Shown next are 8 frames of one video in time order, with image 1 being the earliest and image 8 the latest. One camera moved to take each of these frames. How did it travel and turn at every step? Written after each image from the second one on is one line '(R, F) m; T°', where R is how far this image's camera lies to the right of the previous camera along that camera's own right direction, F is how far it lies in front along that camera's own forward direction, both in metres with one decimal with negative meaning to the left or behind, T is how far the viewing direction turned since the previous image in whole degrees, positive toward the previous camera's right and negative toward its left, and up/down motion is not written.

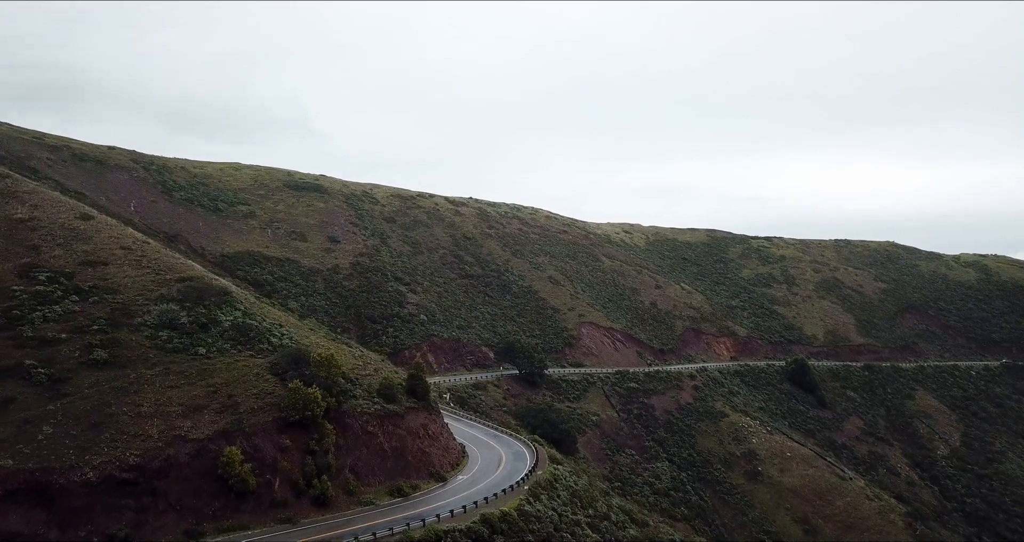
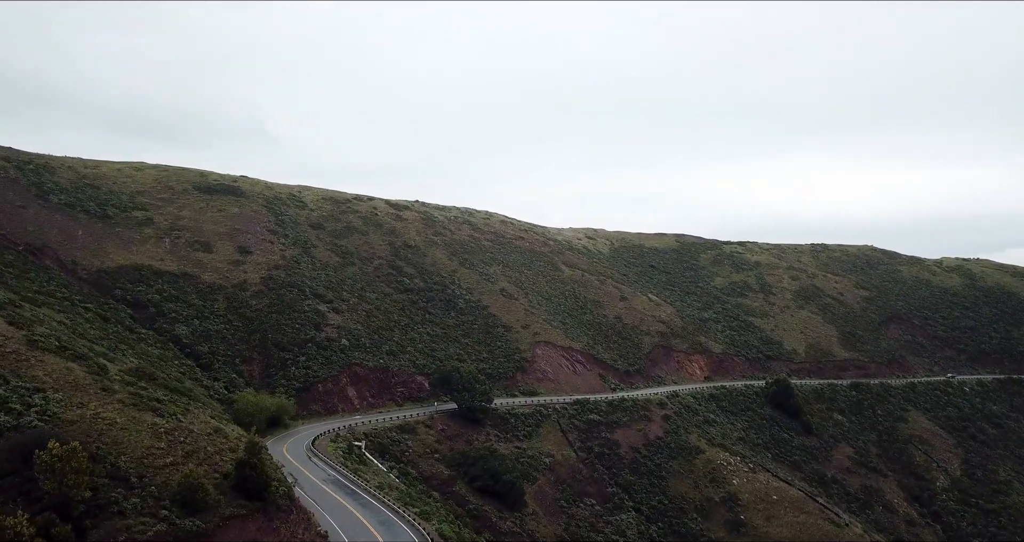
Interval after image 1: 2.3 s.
(+1.6, +6.5) m; +2°
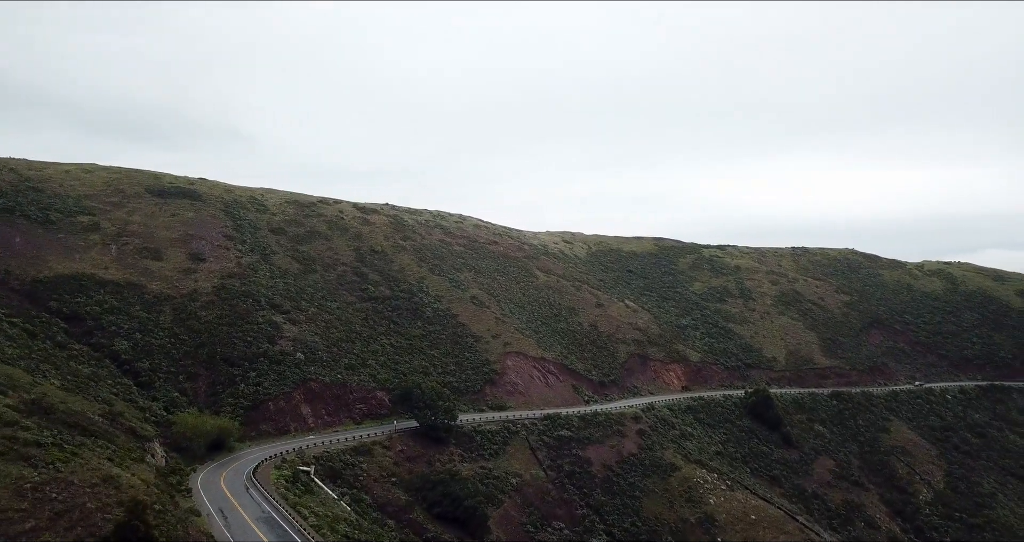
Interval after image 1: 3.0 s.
(+0.8, +1.9) m; +1°
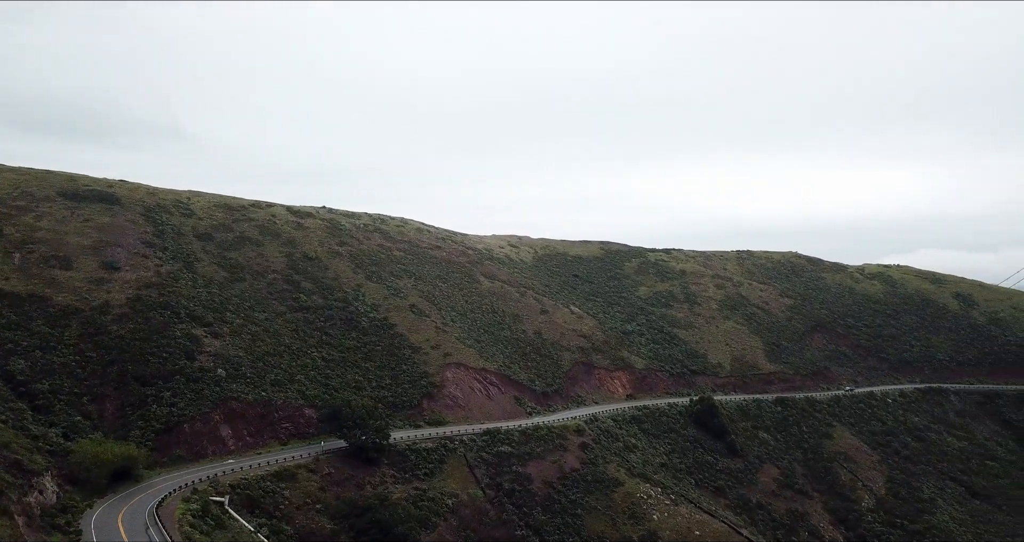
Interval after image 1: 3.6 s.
(+0.7, +1.5) m; +4°
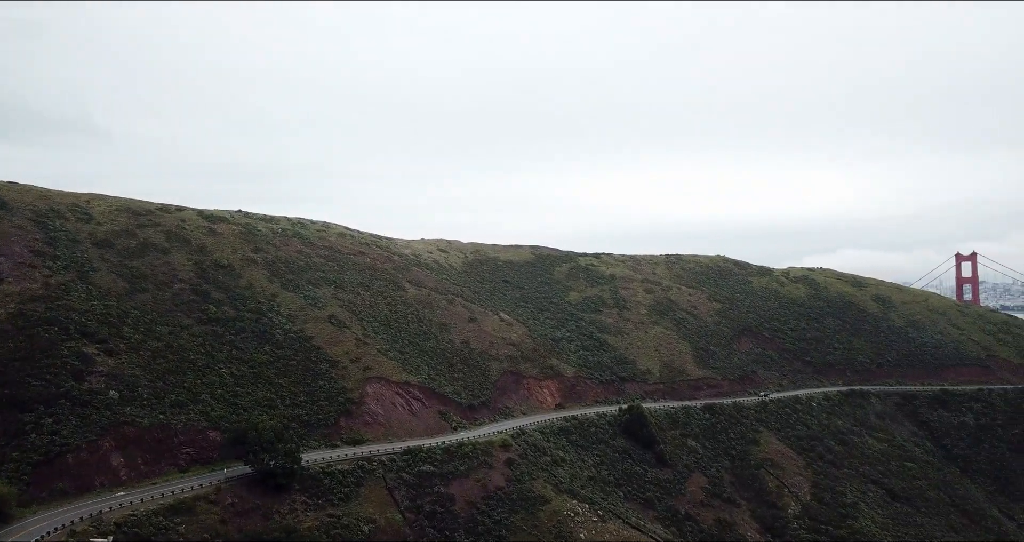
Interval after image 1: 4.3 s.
(+0.6, +1.4) m; +5°
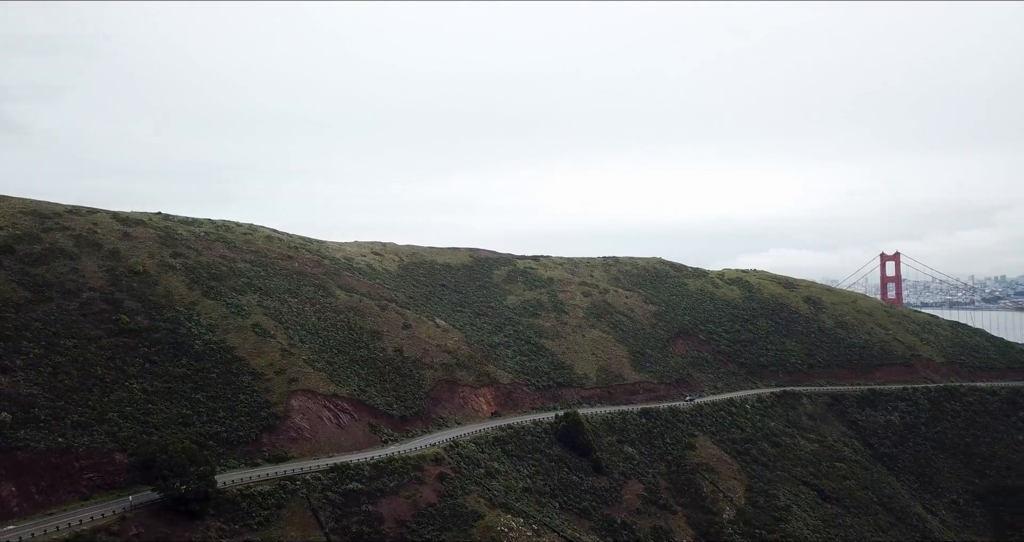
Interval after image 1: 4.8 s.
(+0.4, +1.1) m; +4°
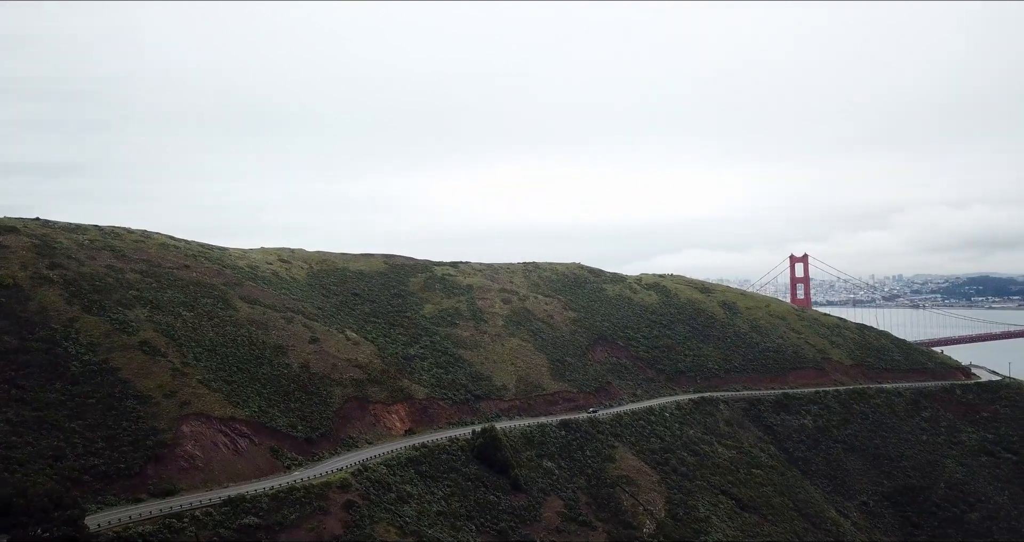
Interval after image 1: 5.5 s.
(+0.5, +1.7) m; +6°
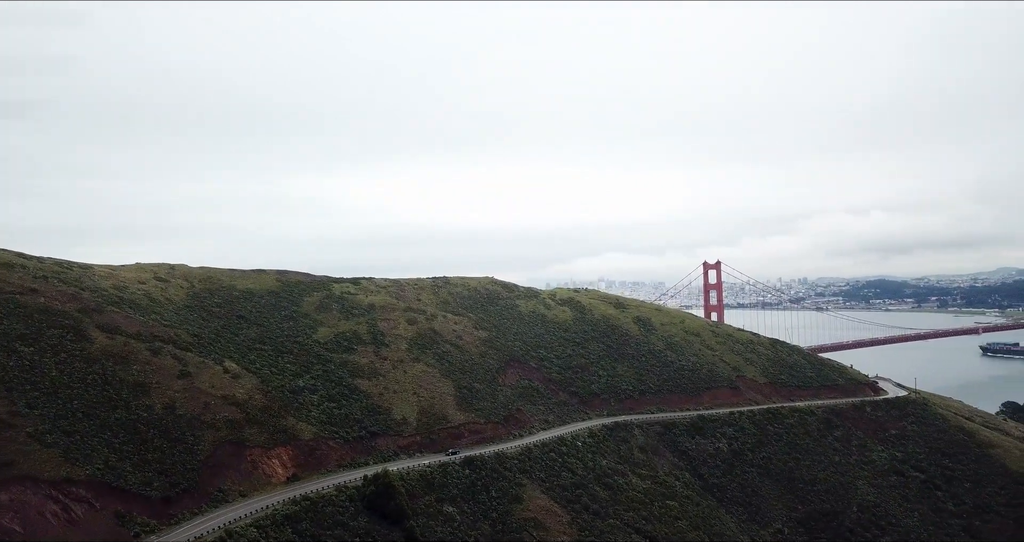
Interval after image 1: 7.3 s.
(+1.2, +3.8) m; +6°
